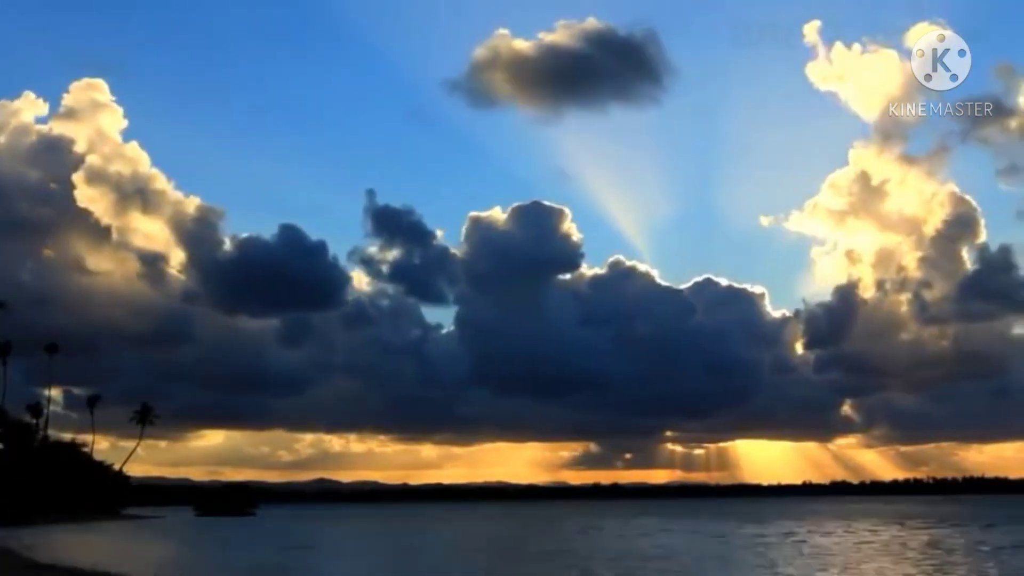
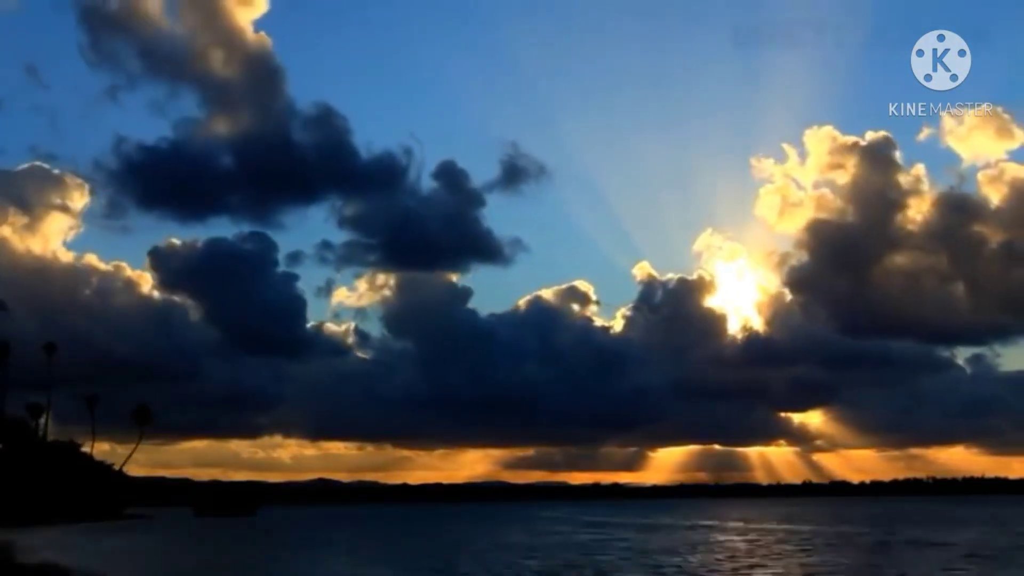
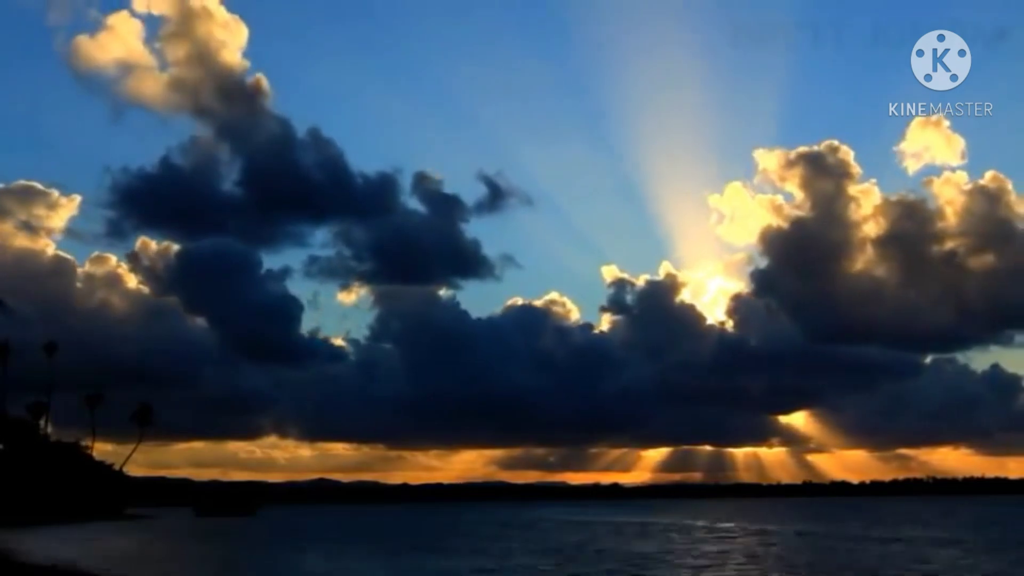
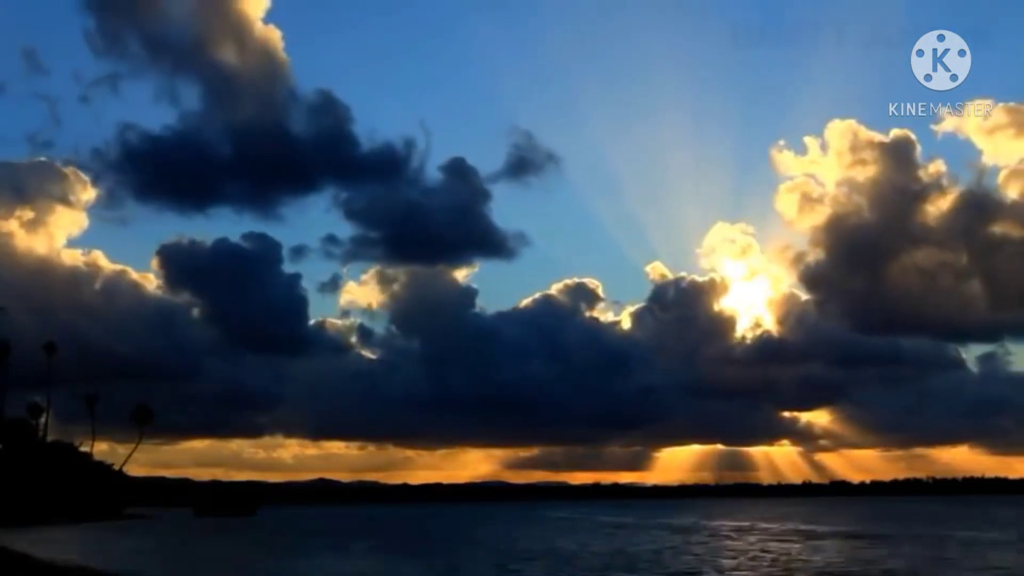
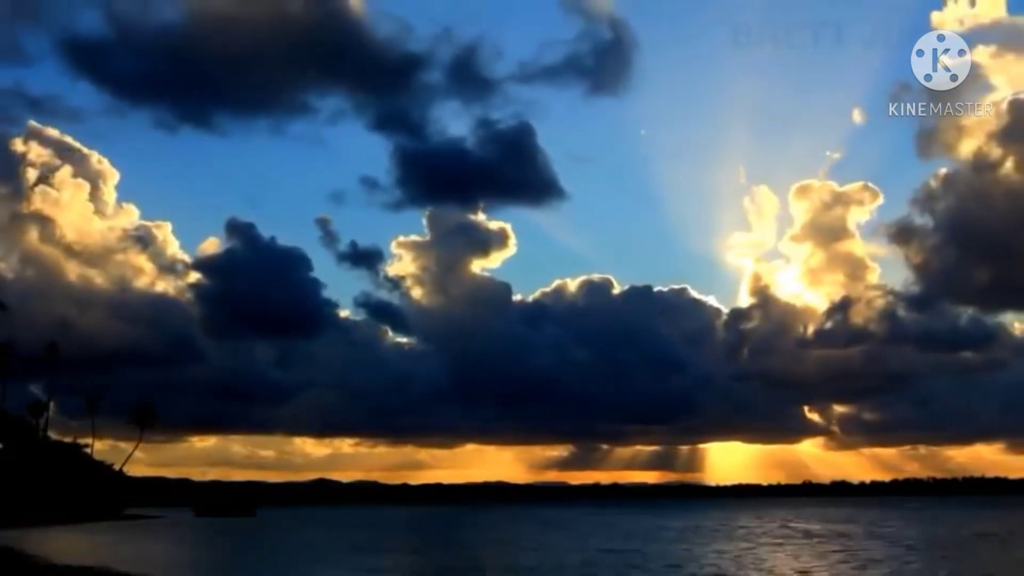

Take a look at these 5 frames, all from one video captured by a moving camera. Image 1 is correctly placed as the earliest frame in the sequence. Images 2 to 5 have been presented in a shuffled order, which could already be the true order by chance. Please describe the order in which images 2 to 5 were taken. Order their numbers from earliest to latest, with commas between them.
5, 4, 2, 3
